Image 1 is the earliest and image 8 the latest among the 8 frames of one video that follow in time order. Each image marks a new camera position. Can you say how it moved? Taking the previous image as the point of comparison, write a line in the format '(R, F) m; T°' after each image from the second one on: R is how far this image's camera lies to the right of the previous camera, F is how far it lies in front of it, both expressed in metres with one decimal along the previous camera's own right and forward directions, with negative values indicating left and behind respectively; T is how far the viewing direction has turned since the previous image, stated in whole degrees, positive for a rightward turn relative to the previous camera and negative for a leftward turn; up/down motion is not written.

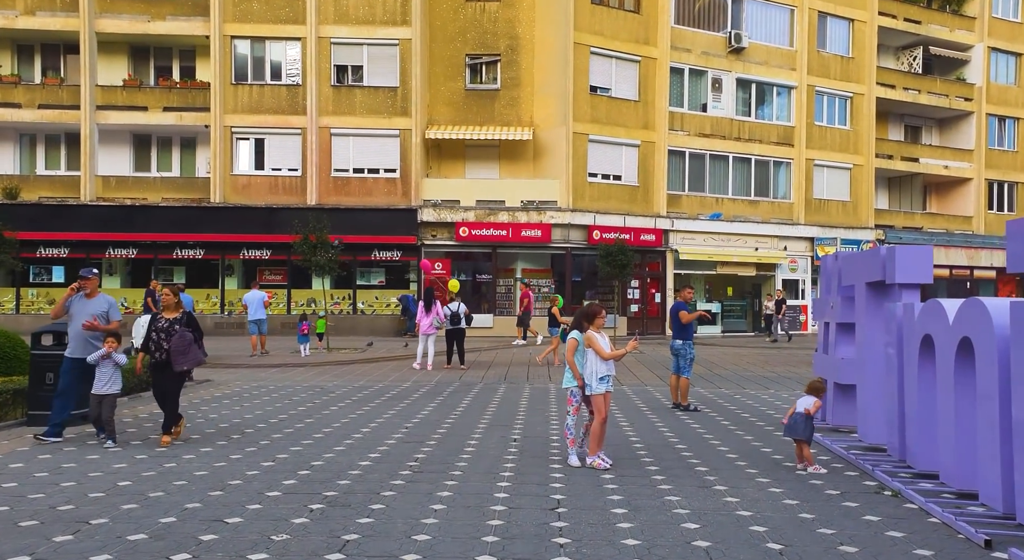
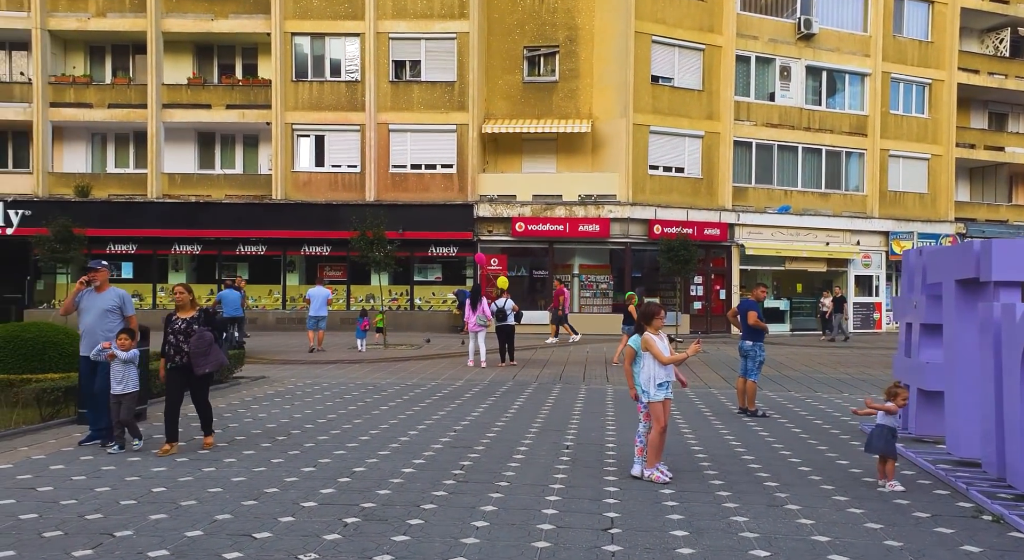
(+0.1, +0.5) m; -4°
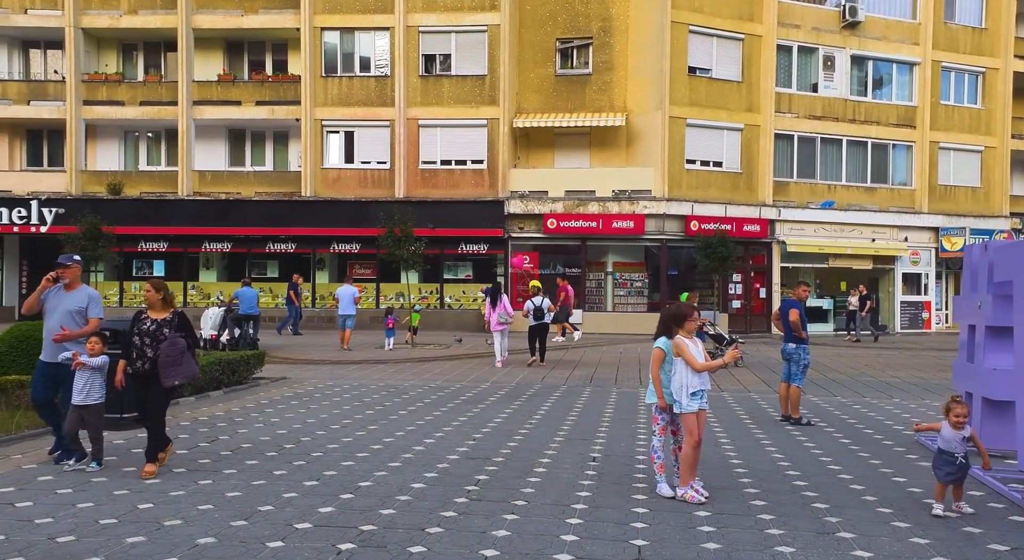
(+0.1, +0.7) m; -2°
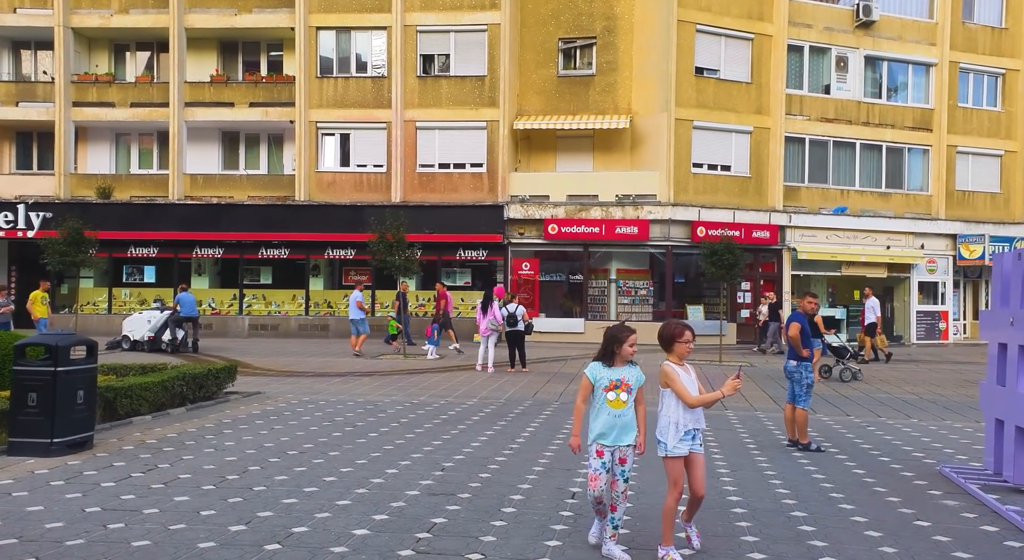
(+0.4, +1.0) m; -1°
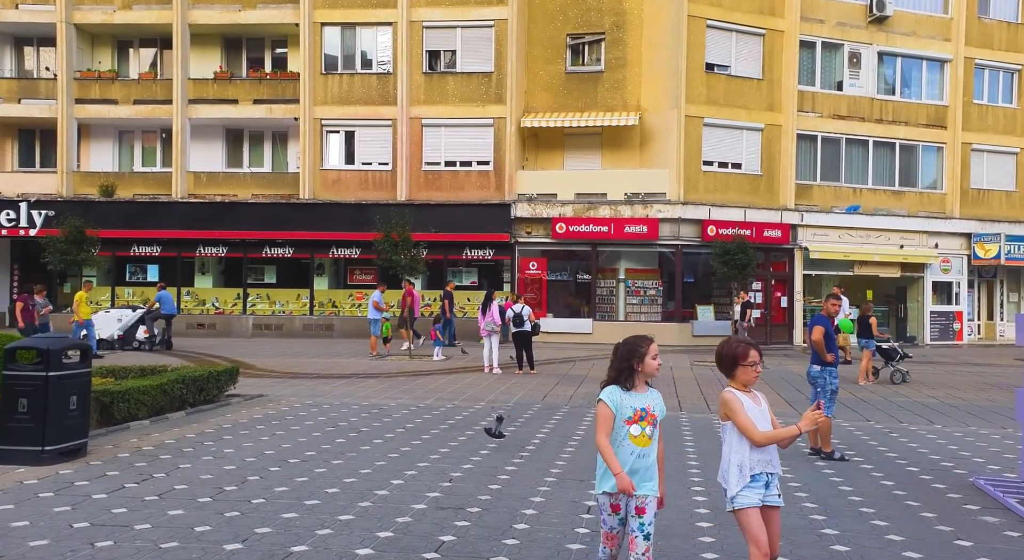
(-0.1, +0.4) m; 0°
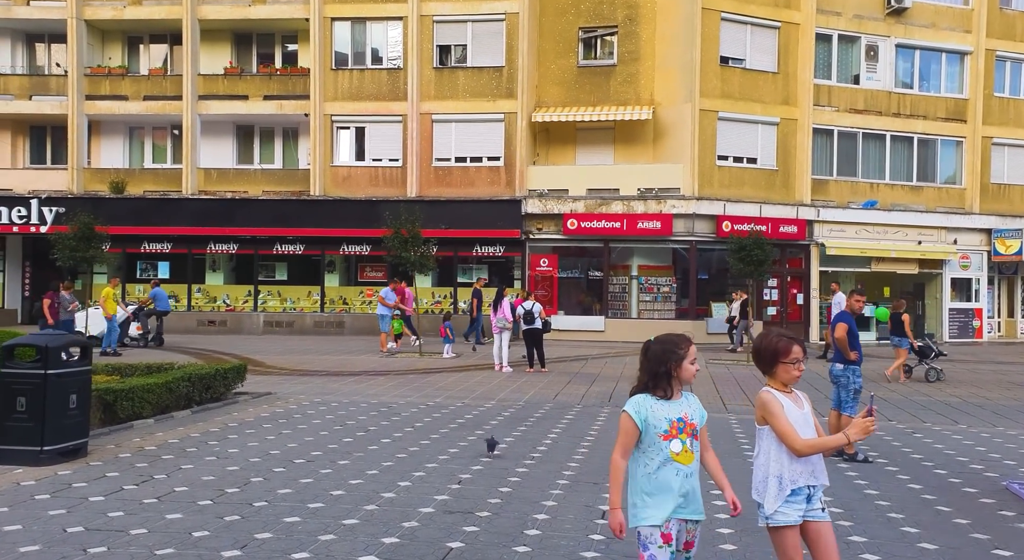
(0.0, +0.3) m; -1°
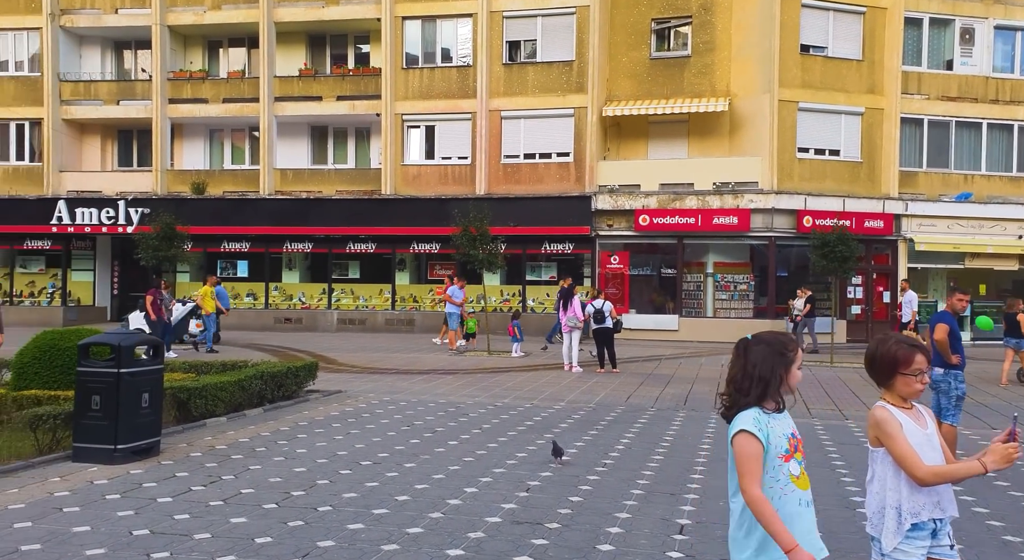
(0.0, +0.3) m; -5°
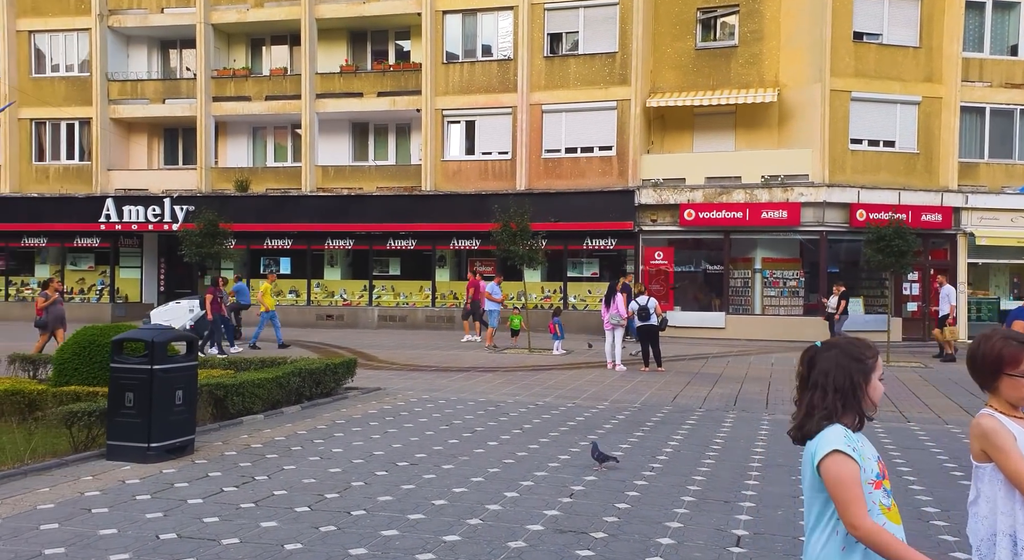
(0.0, +0.4) m; -3°
